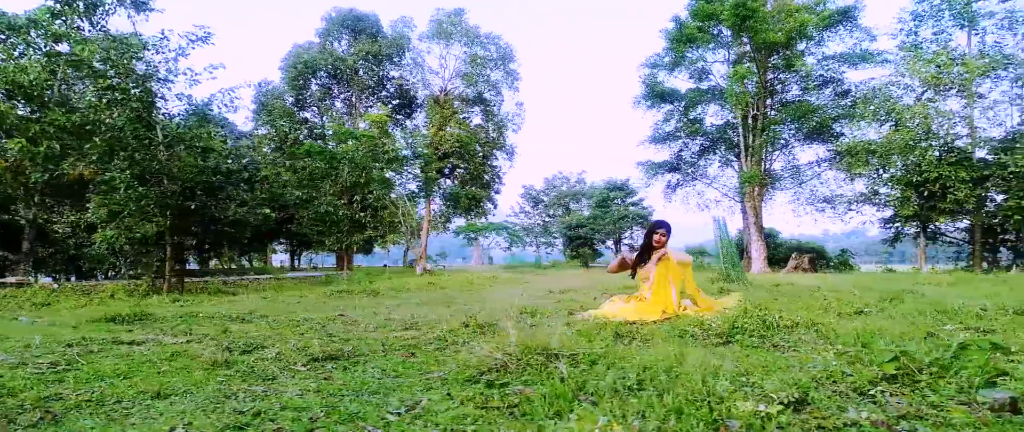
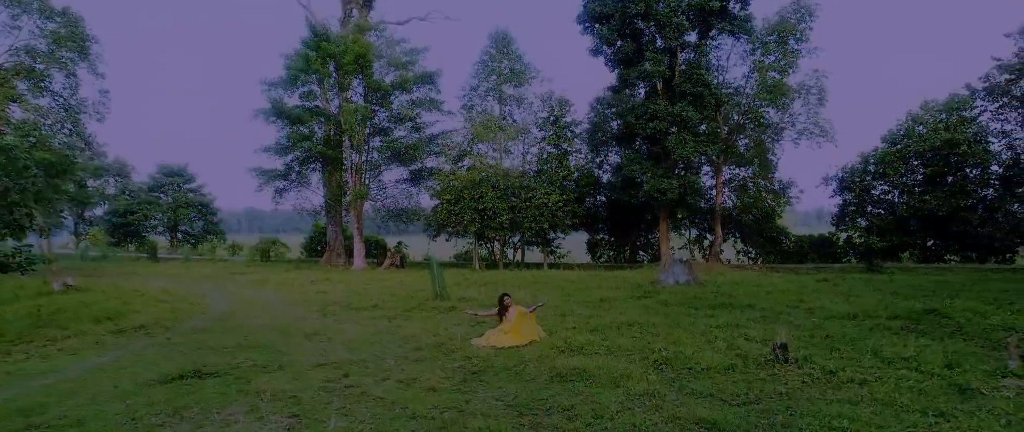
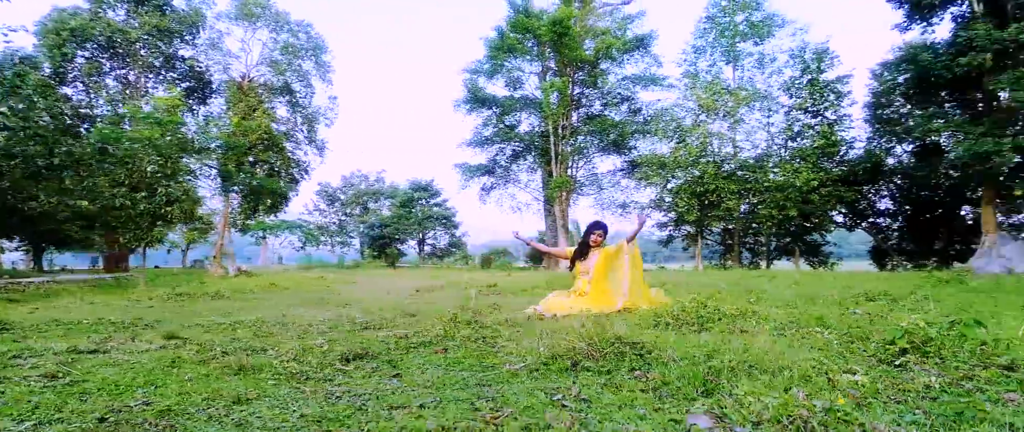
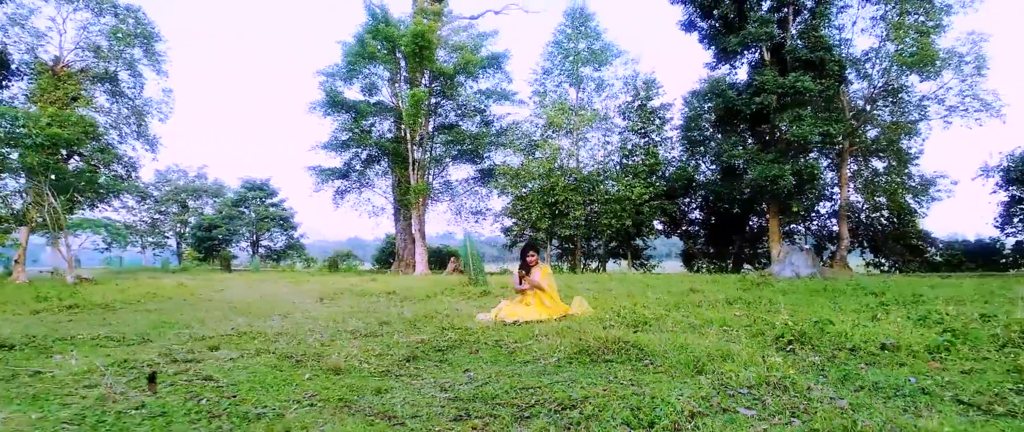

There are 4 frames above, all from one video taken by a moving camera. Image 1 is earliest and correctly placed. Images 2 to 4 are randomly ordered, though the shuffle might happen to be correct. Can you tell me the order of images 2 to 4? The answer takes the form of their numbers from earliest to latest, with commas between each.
3, 4, 2
